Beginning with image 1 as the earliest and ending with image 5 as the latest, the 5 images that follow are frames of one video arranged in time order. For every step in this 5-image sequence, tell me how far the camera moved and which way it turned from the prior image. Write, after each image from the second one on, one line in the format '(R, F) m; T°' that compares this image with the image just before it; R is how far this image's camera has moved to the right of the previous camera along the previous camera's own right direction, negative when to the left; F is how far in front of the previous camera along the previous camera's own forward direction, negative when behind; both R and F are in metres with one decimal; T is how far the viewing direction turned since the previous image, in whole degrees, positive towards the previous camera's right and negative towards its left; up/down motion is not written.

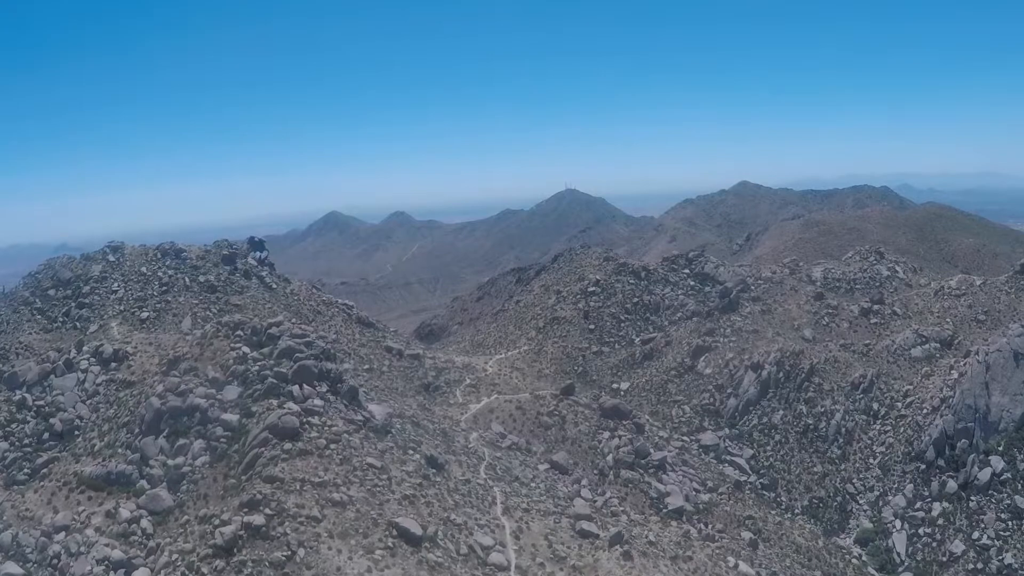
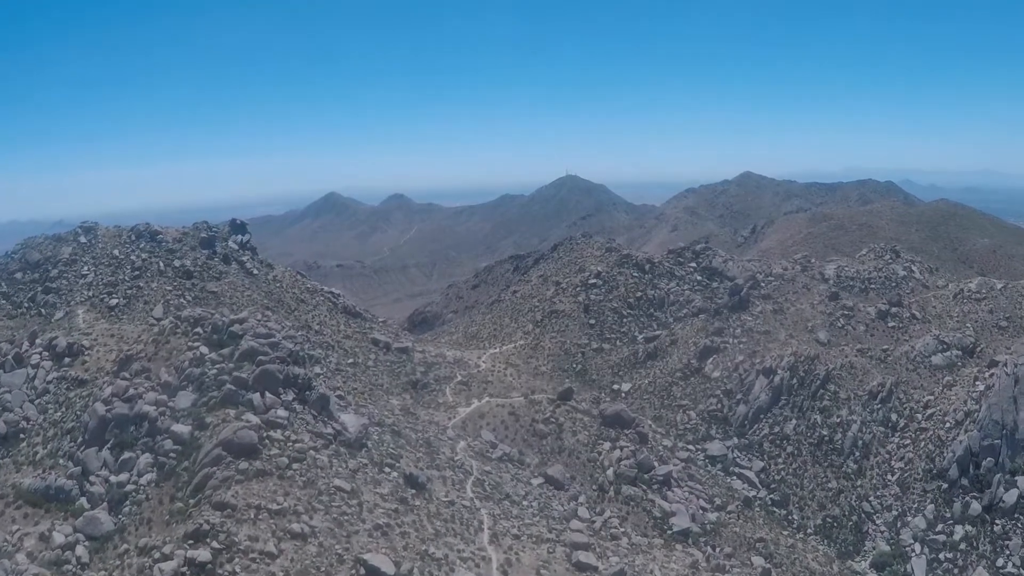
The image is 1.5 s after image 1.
(+0.1, +3.3) m; 0°
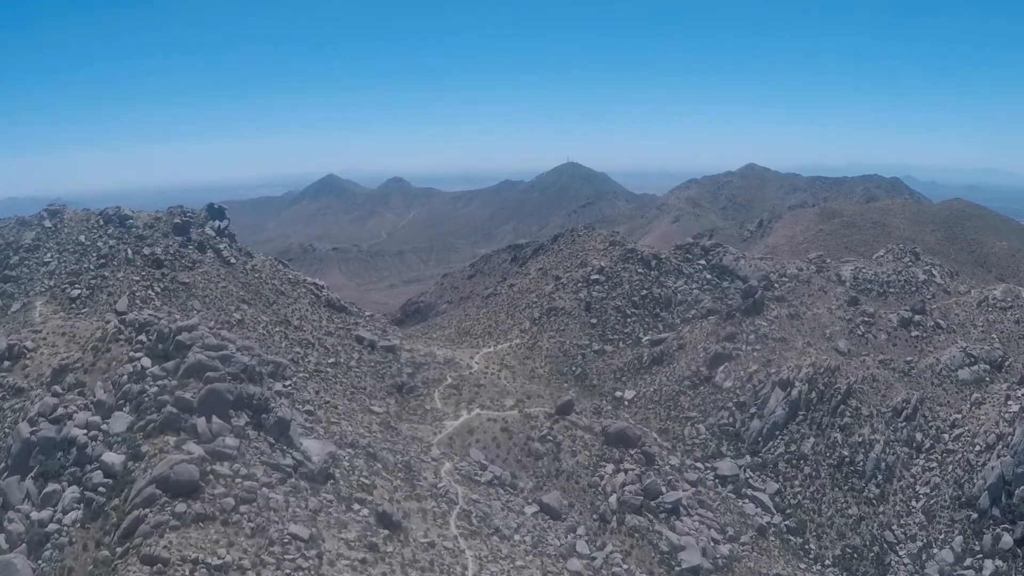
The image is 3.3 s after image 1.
(+0.1, +3.6) m; 0°
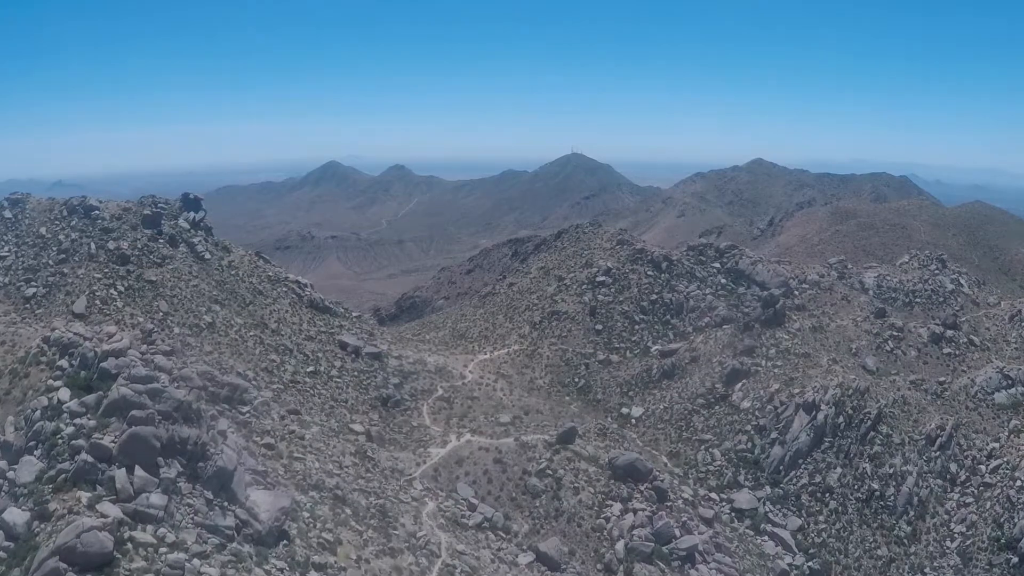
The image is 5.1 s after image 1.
(+0.1, +3.7) m; 0°
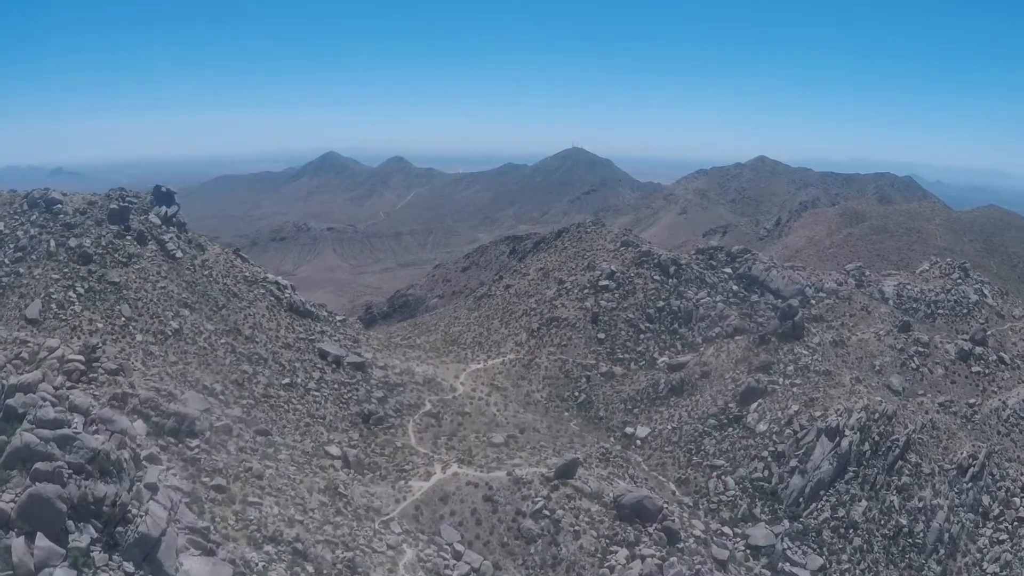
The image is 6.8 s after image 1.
(+0.1, +3.2) m; 0°
